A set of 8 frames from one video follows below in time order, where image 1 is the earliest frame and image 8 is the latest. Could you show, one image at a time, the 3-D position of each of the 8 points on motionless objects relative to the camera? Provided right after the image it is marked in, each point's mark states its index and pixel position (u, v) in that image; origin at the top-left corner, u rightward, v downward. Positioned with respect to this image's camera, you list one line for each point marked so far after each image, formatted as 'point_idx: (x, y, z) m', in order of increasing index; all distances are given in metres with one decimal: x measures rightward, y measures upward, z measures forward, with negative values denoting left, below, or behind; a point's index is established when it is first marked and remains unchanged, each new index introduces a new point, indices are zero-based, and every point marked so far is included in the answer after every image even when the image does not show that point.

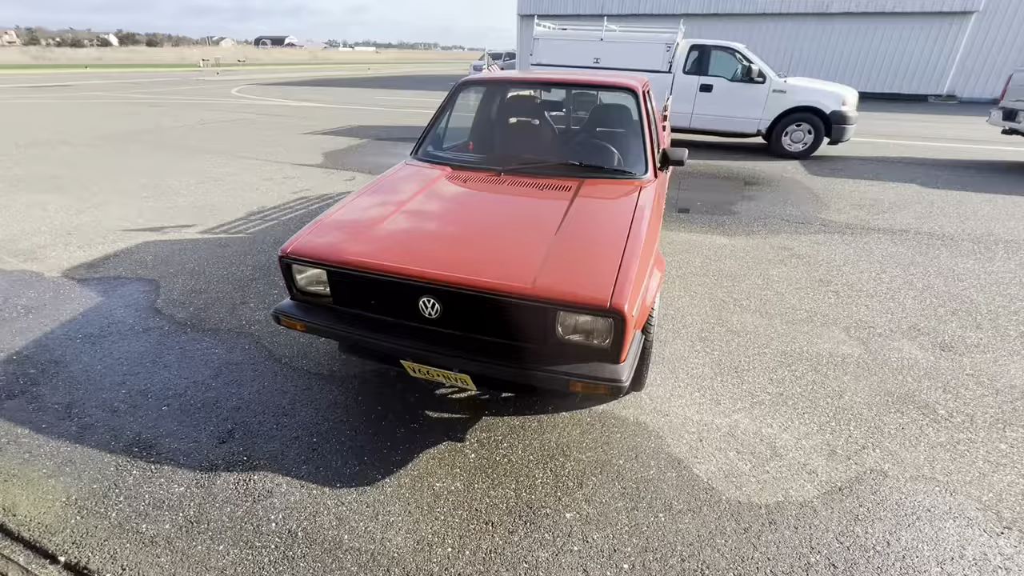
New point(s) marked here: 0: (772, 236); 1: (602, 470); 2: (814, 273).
0: (+3.2, +0.6, +5.7) m
1: (+0.4, -0.9, +2.3) m
2: (+3.0, +0.1, +4.6) m
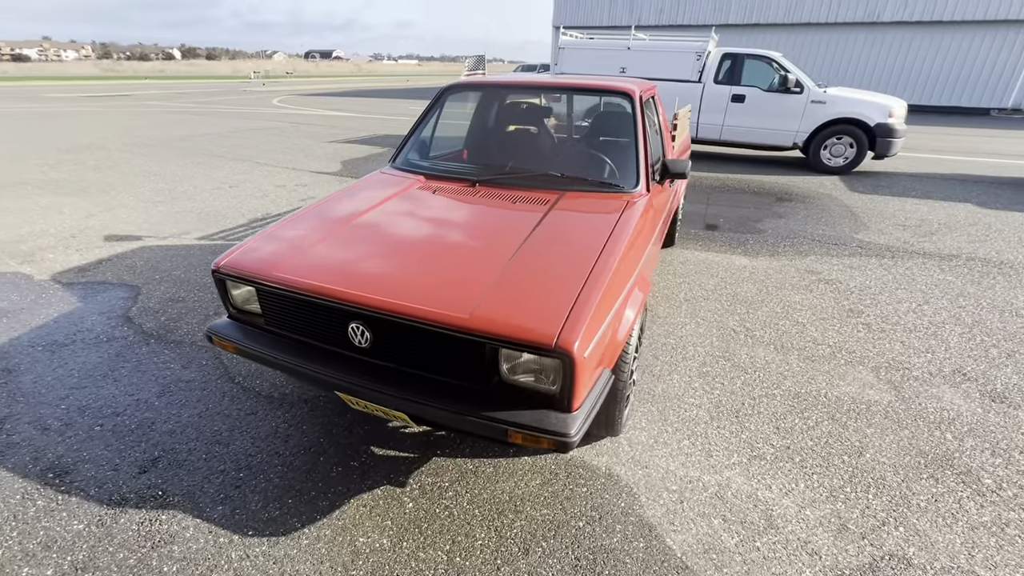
0: (+3.2, +0.3, +5.2) m
1: (+0.2, -1.0, +2.0) m
2: (+2.9, -0.1, +4.1) m
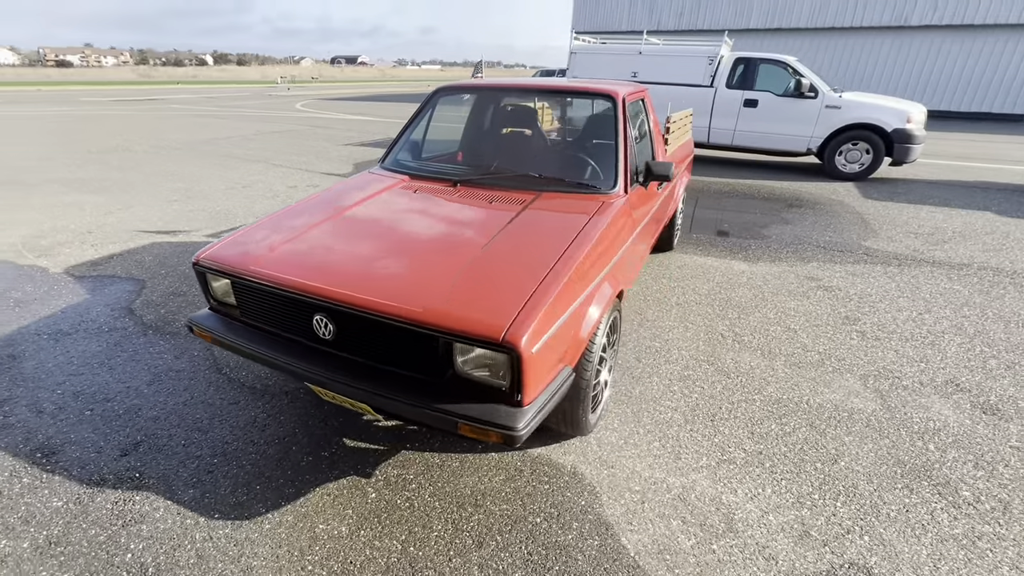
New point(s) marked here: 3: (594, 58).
0: (+3.1, +0.3, +5.1) m
1: (0.0, -1.0, +2.0) m
2: (+2.8, -0.2, +4.0) m
3: (+1.8, +5.2, +10.5) m
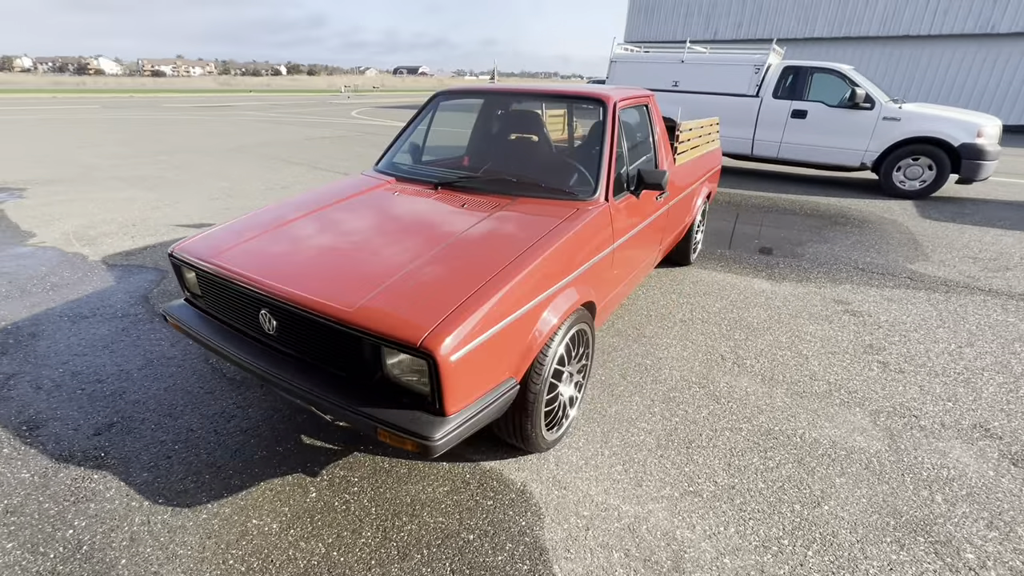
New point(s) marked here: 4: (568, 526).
0: (+3.2, 0.0, +4.7) m
1: (-0.3, -1.0, +1.9) m
2: (+2.8, -0.4, +3.7) m
3: (+2.7, +4.9, +10.3) m
4: (+0.2, -1.0, +2.0) m
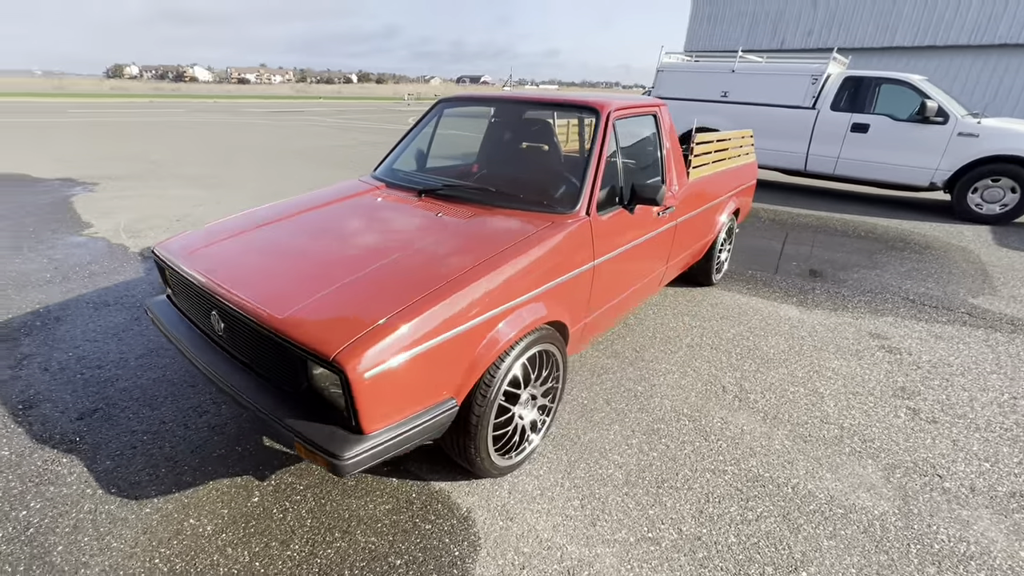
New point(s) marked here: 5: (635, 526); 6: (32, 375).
0: (+3.3, -0.3, +4.2) m
1: (-0.6, -1.1, +1.8) m
2: (+2.7, -0.6, +3.3) m
3: (+3.6, +4.5, +9.9) m
4: (0.0, -1.1, +1.9) m
5: (+0.5, -1.0, +2.0) m
6: (-3.0, -0.5, +2.9) m
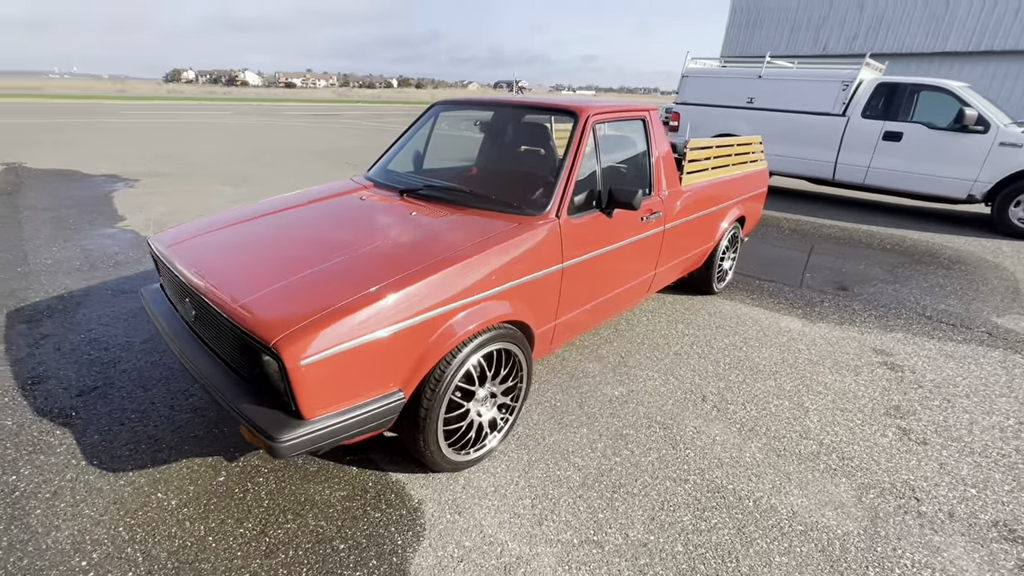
0: (+3.2, -0.4, +4.0) m
1: (-0.8, -1.1, +1.9) m
2: (+2.5, -0.7, +3.1) m
3: (+4.1, +4.3, +9.7) m
4: (-0.3, -1.1, +1.9) m
5: (+0.3, -1.1, +2.0) m
6: (-3.1, -0.4, +3.1) m
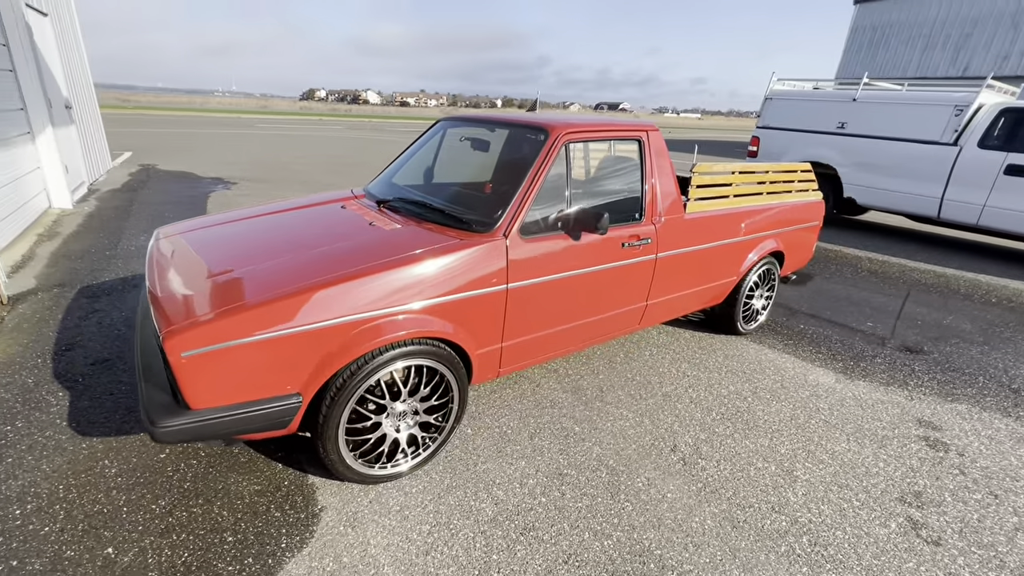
0: (+3.1, -0.8, +3.4) m
1: (-1.3, -1.0, +2.0) m
2: (+2.2, -1.1, +2.6) m
3: (+5.4, +3.5, +8.9) m
4: (-0.8, -1.1, +1.9) m
5: (-0.2, -1.1, +1.9) m
6: (-3.3, -0.3, +3.6) m
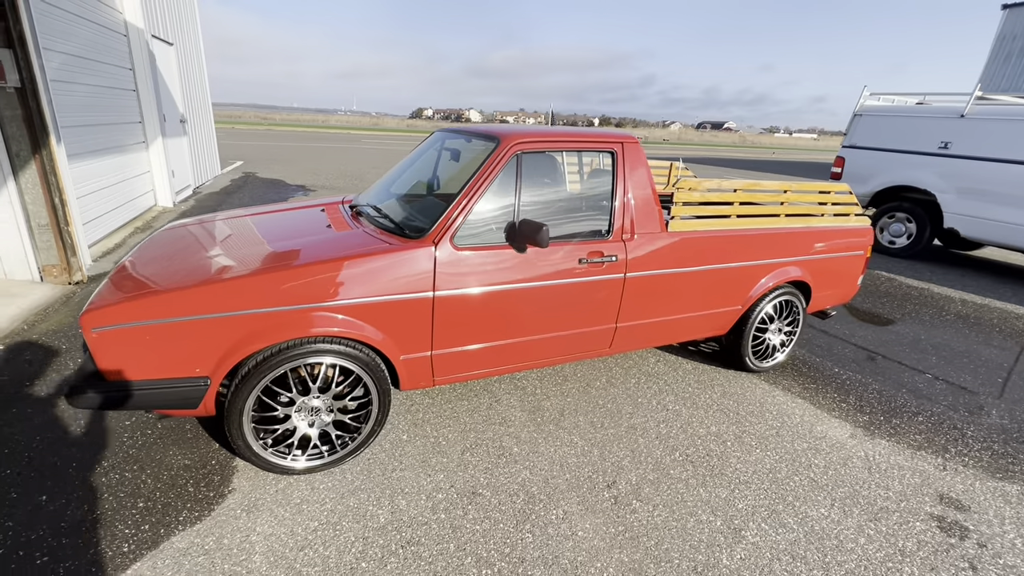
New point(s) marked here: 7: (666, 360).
0: (+2.7, -1.1, +2.7) m
1: (-1.8, -1.0, +2.2) m
2: (+1.8, -1.3, +2.1) m
3: (+6.4, +2.8, +7.9) m
4: (-1.3, -1.1, +2.0) m
5: (-0.7, -1.1, +1.9) m
6: (-3.4, -0.2, +4.2) m
7: (+1.3, -0.6, +3.8) m
